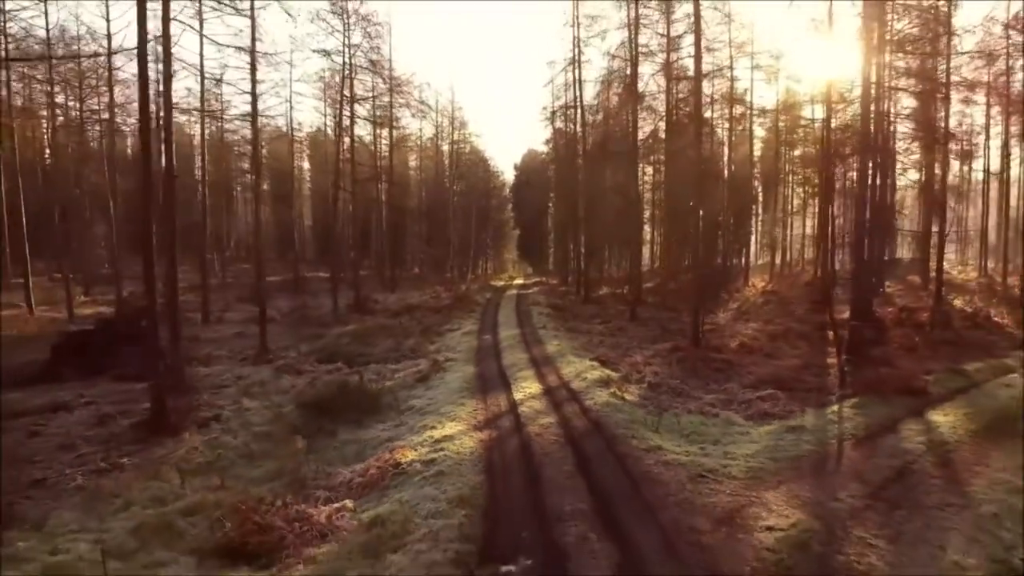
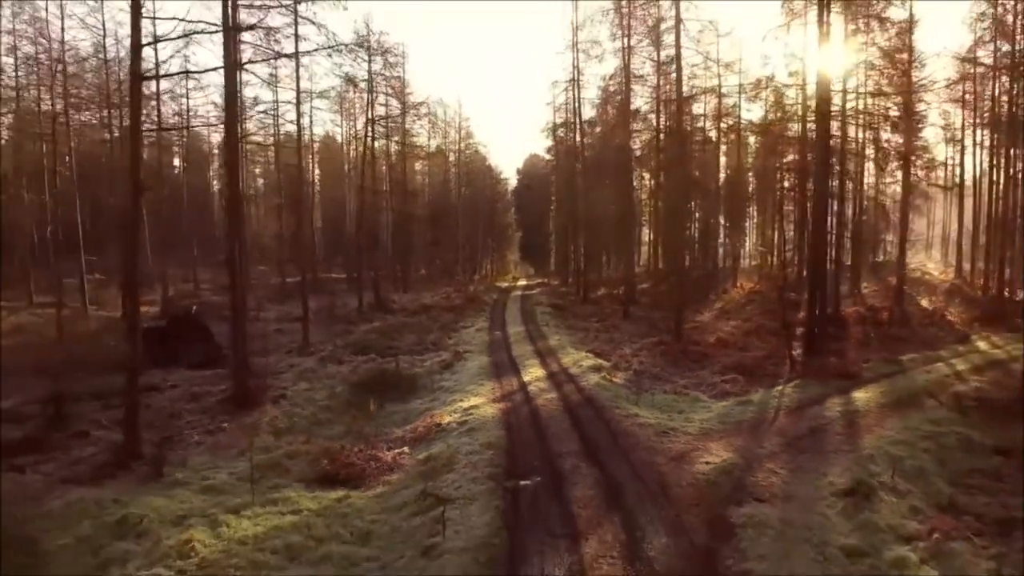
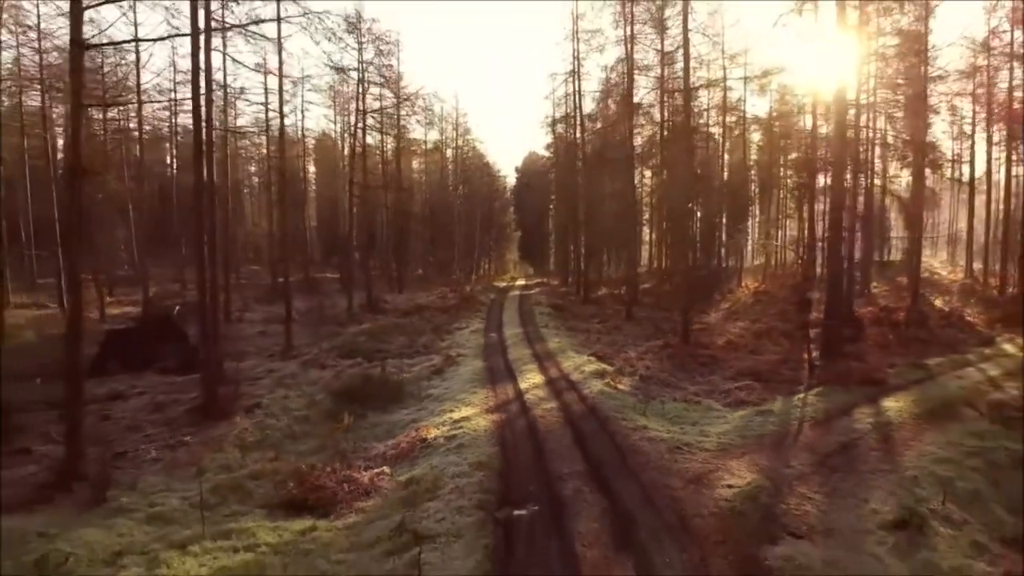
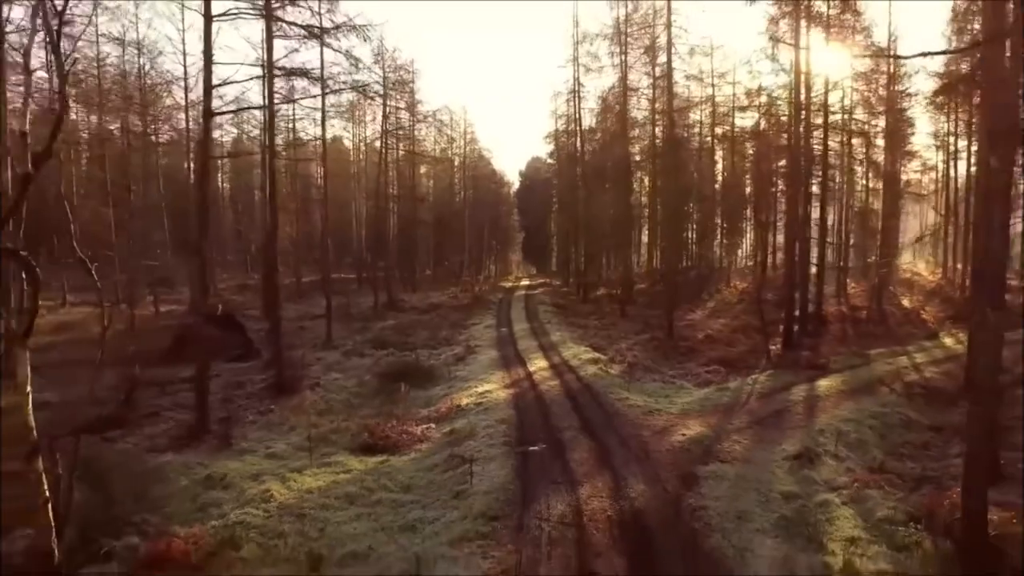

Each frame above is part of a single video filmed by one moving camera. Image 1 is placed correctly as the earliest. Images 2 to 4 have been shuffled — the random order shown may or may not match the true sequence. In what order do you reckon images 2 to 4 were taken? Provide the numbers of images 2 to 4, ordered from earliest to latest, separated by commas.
3, 2, 4
